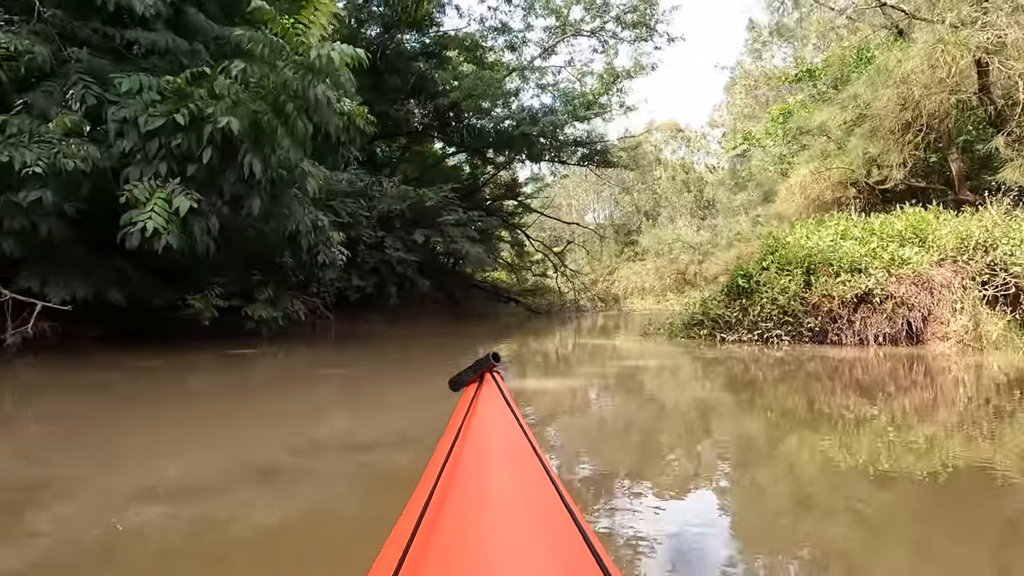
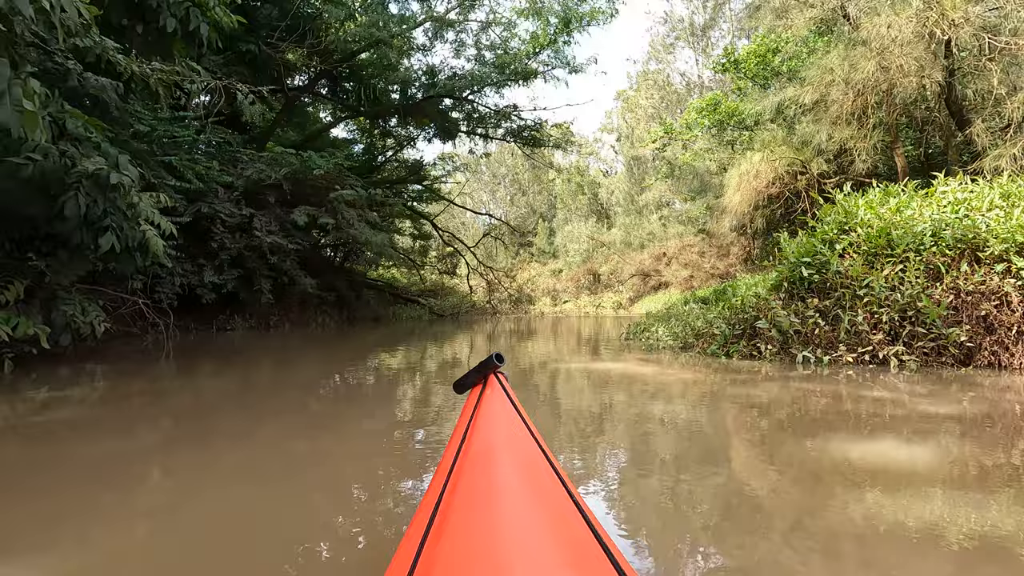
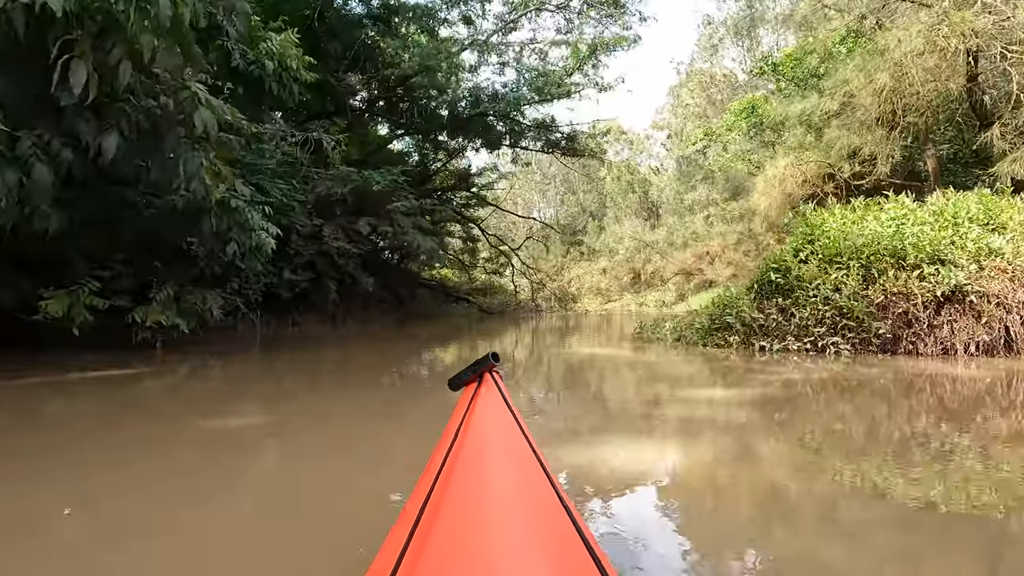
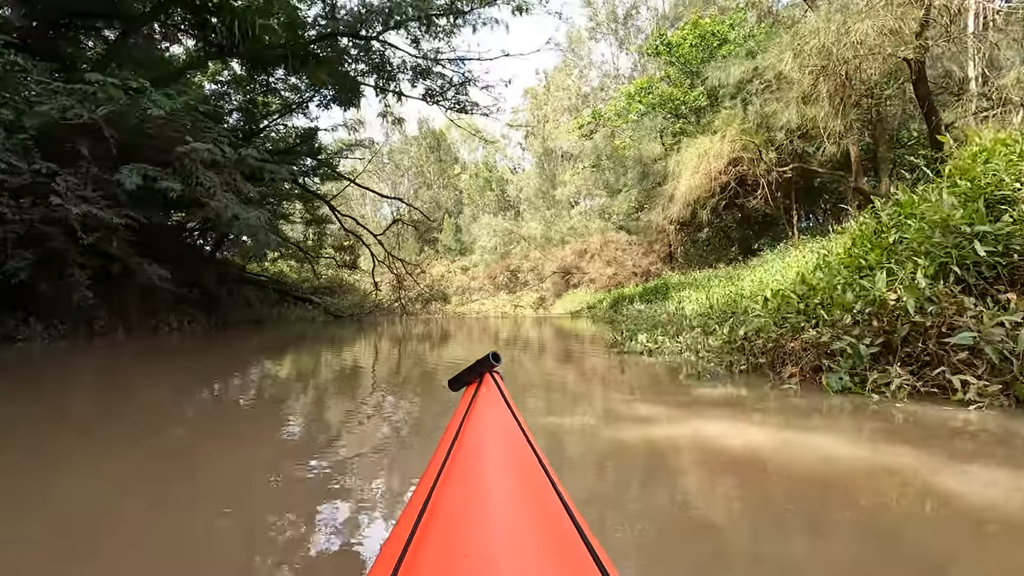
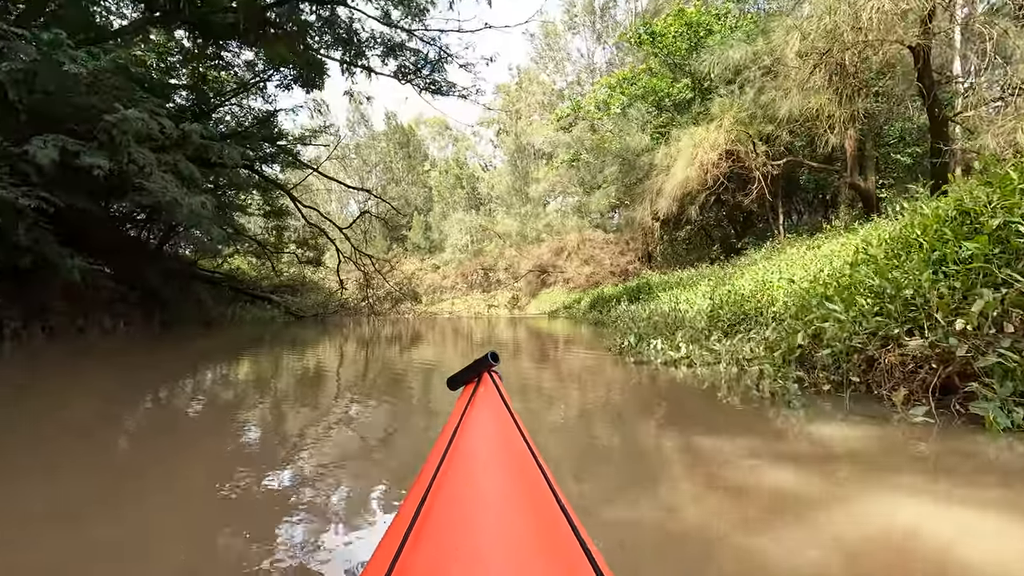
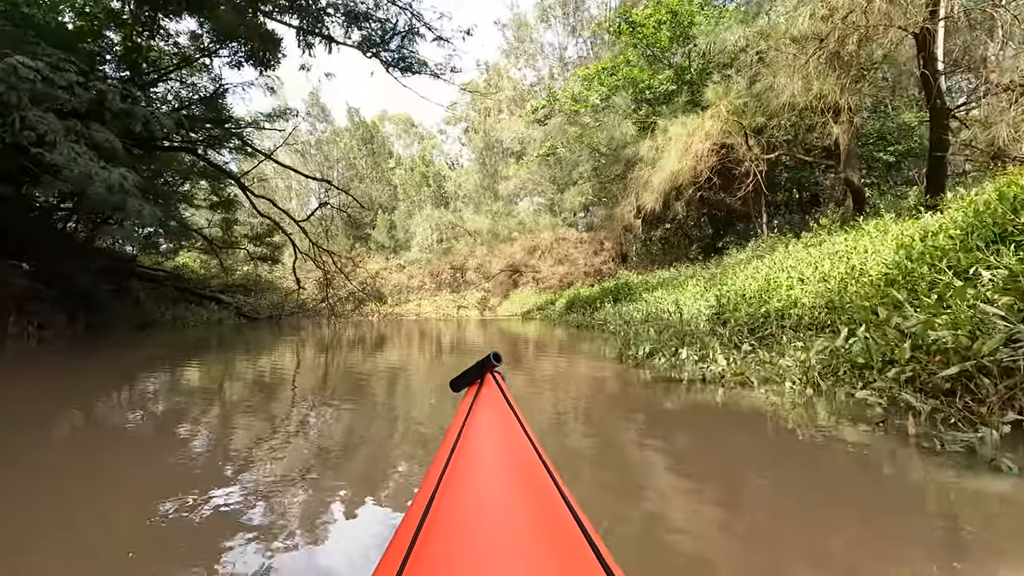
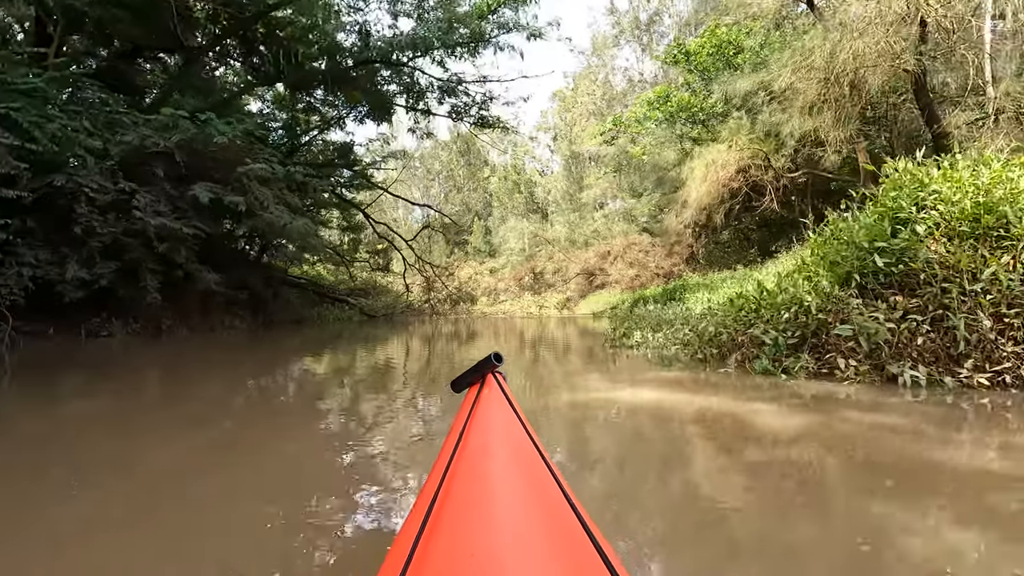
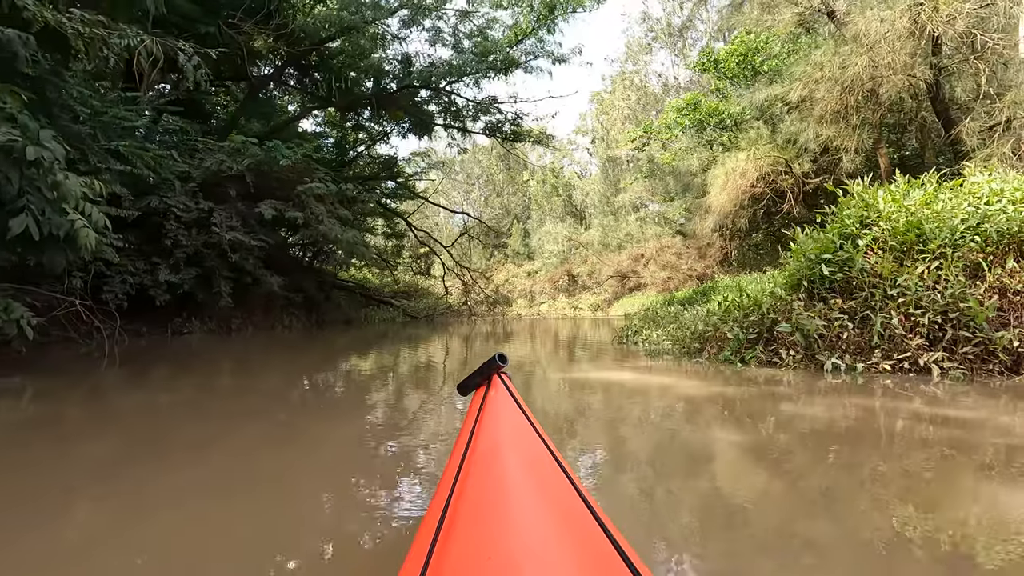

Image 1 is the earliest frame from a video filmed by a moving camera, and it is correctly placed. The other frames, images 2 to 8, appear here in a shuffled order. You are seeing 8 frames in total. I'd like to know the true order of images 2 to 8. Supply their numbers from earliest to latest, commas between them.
3, 2, 8, 7, 4, 5, 6
